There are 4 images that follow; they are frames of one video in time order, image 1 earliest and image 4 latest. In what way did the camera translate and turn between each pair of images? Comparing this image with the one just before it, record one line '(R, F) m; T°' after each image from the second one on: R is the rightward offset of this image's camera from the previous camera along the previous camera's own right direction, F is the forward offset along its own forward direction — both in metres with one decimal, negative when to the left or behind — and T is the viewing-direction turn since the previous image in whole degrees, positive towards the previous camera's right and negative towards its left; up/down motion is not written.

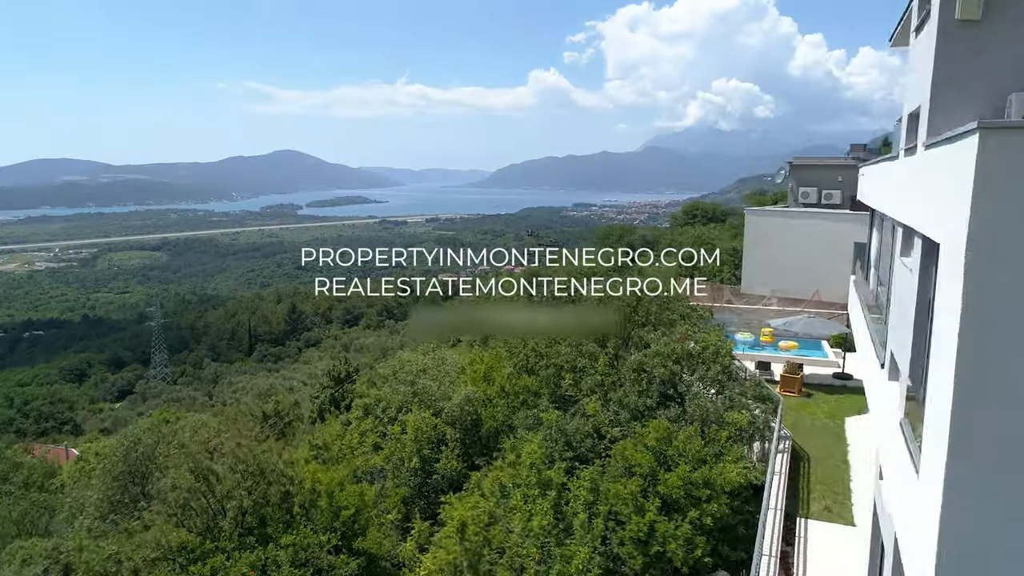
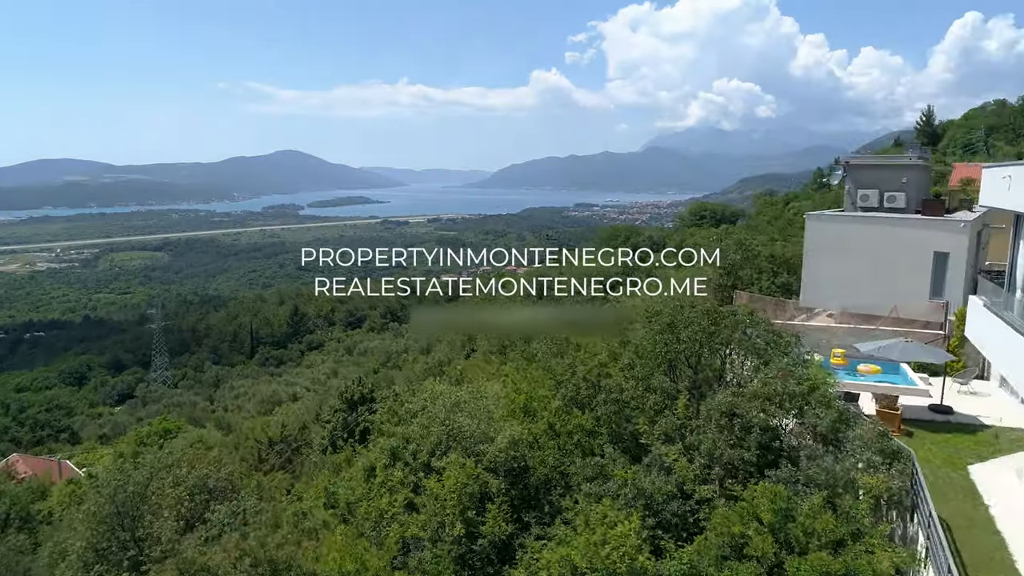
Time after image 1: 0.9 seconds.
(-0.3, +0.7) m; 0°
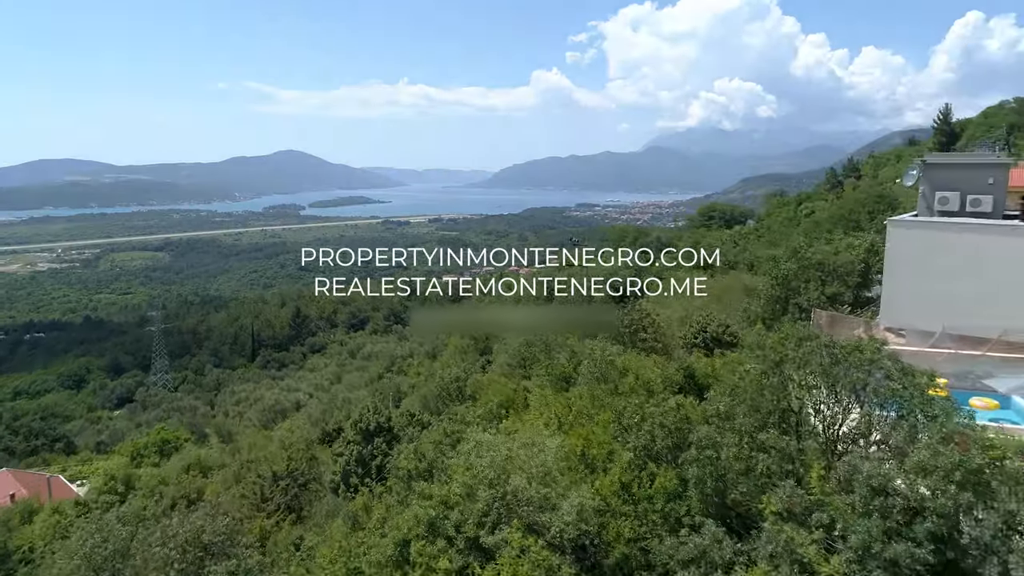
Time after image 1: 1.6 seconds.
(-0.3, +0.7) m; 0°
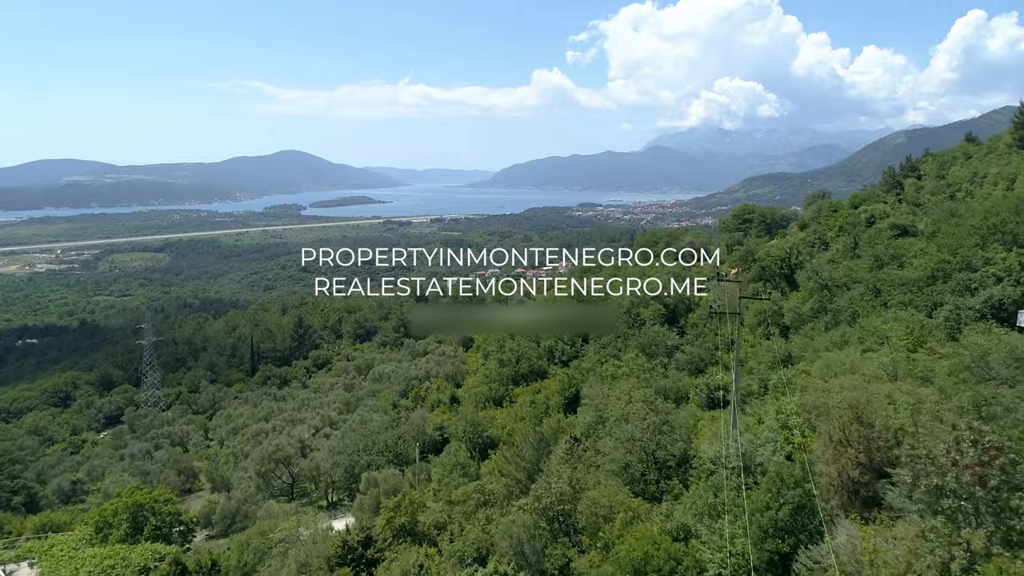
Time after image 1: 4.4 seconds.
(-1.3, +3.4) m; 0°
